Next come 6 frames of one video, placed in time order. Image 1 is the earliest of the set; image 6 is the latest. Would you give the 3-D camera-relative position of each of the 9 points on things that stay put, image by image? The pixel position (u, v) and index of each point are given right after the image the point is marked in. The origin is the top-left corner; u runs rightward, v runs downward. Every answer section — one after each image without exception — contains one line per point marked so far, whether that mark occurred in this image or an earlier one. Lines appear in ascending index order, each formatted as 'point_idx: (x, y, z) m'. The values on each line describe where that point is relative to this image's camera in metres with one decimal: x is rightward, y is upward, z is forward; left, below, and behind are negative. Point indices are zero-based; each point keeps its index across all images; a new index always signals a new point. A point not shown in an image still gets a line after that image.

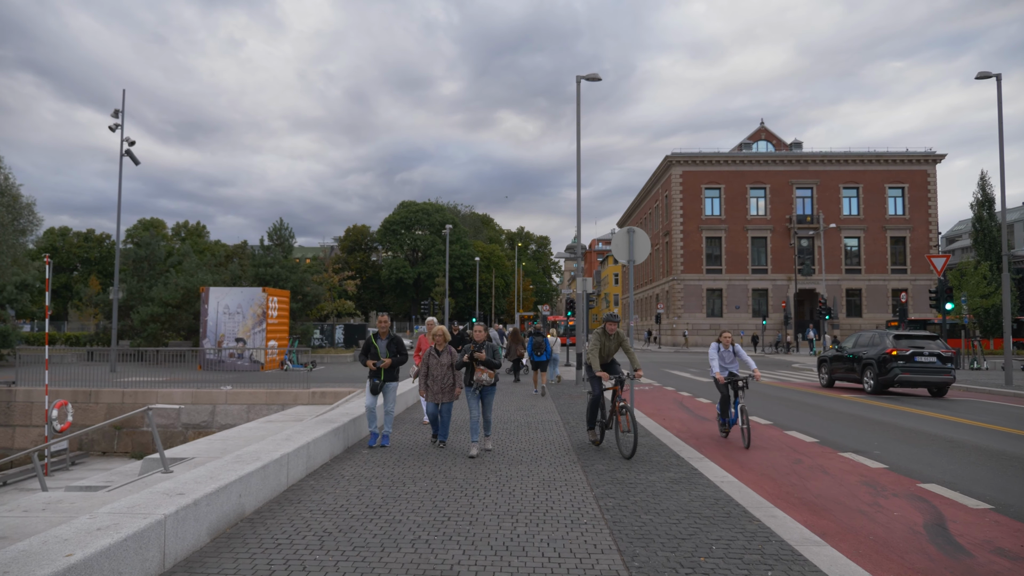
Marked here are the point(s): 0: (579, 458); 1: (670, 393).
0: (+0.7, -1.9, +7.6) m
1: (+3.8, -2.5, +16.4) m
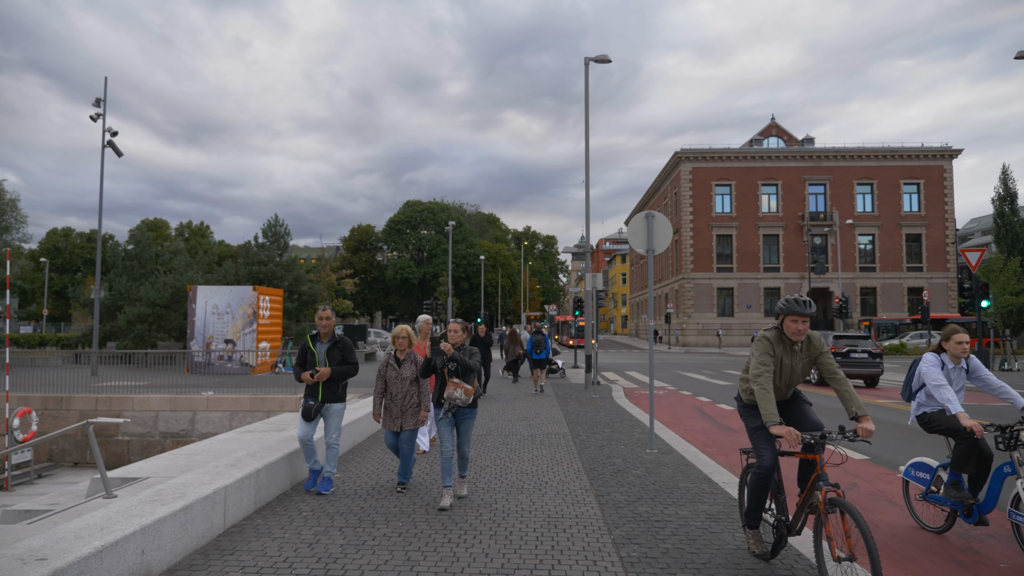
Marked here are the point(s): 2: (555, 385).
0: (+0.7, -1.8, +6.3) m
1: (+3.9, -2.5, +15.1) m
2: (+1.2, -2.7, +19.4) m
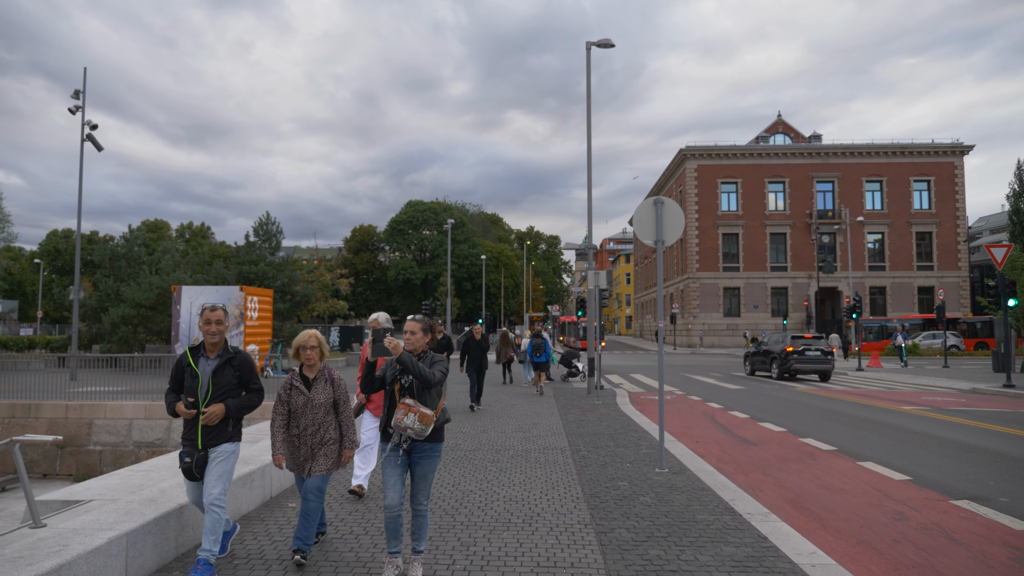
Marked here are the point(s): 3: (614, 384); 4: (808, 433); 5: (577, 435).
0: (+0.6, -1.8, +5.3) m
1: (+3.8, -2.4, +14.1) m
2: (+1.1, -2.7, +18.4) m
3: (+2.9, -2.8, +19.8) m
4: (+4.3, -2.1, +10.0) m
5: (+0.9, -2.0, +9.4) m
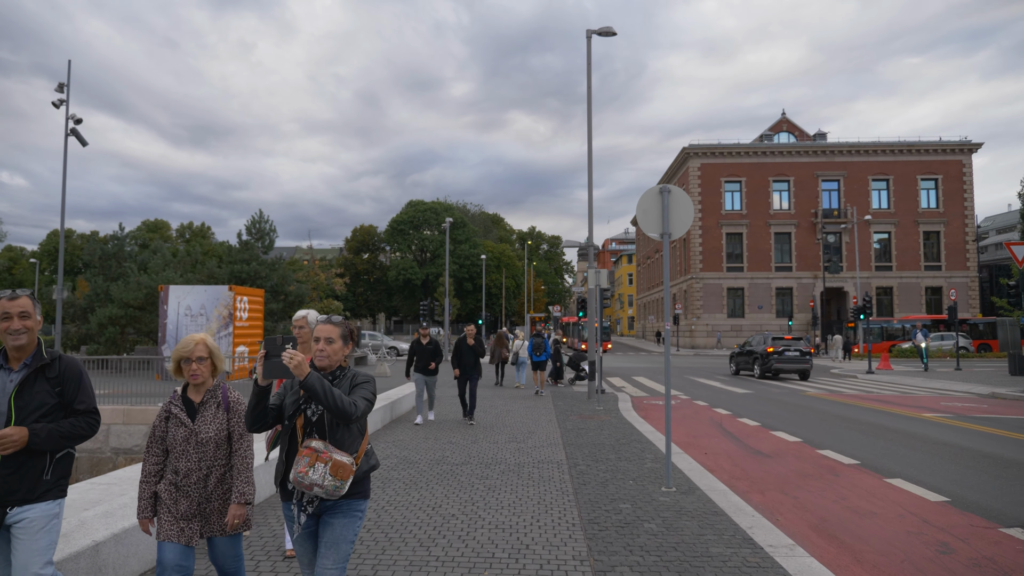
0: (+0.5, -1.8, +4.6) m
1: (+3.7, -2.4, +13.3) m
2: (+1.1, -2.7, +17.6) m
3: (+2.9, -2.8, +19.1) m
4: (+4.2, -2.1, +9.2) m
5: (+0.8, -2.0, +8.7) m
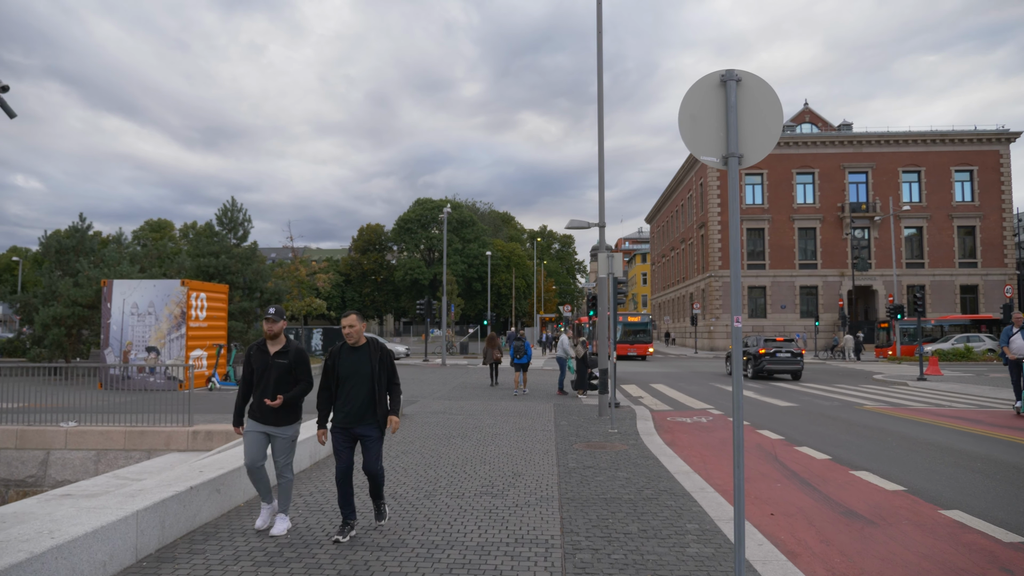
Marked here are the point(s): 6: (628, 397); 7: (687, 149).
0: (+0.2, -1.6, +1.7) m
1: (+3.6, -2.2, +10.4) m
2: (+1.0, -2.5, +14.7) m
3: (+2.8, -2.6, +16.2) m
4: (+4.0, -1.9, +6.2) m
5: (+0.5, -1.8, +5.8) m
6: (+2.8, -2.6, +16.5) m
7: (+0.9, +0.8, +3.8) m
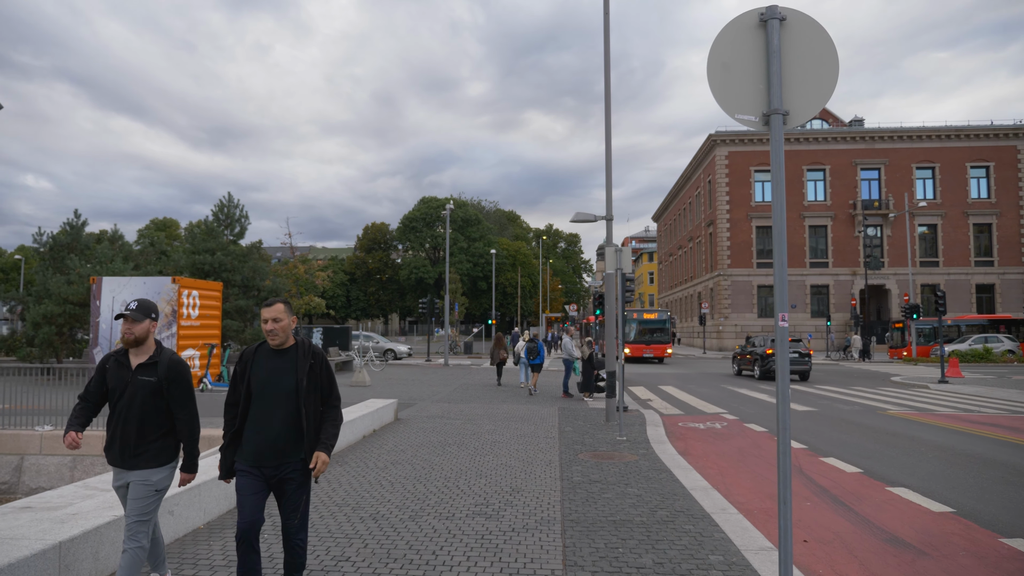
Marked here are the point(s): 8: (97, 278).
0: (+0.1, -1.5, +1.0) m
1: (+3.6, -2.2, +9.6) m
2: (+1.0, -2.5, +14.0) m
3: (+2.9, -2.5, +15.4) m
4: (+3.9, -1.9, +5.5) m
5: (+0.5, -1.8, +5.1) m
6: (+2.9, -2.6, +15.8) m
7: (+0.9, +0.8, +3.0) m
8: (-10.5, +0.2, +17.5) m
